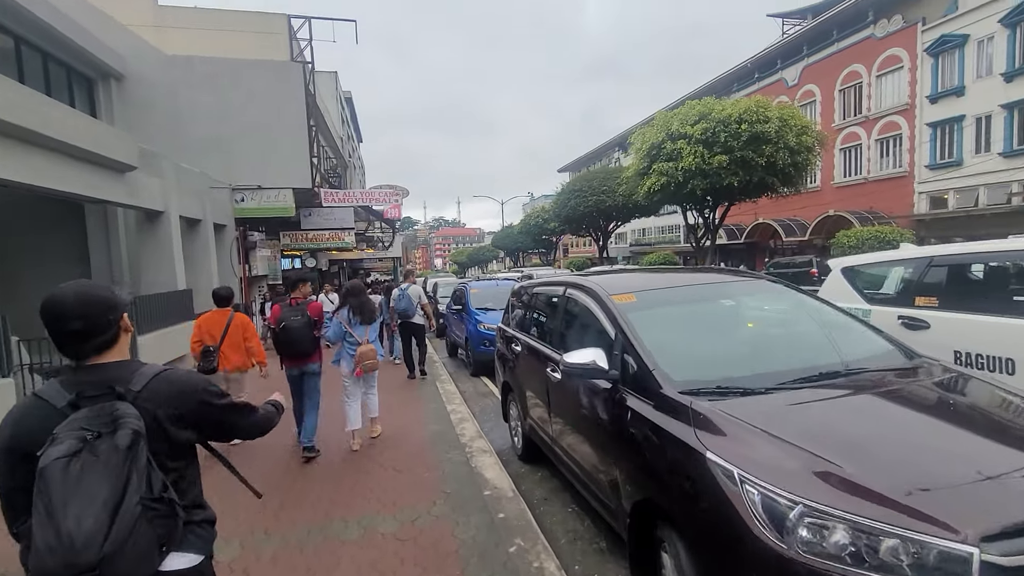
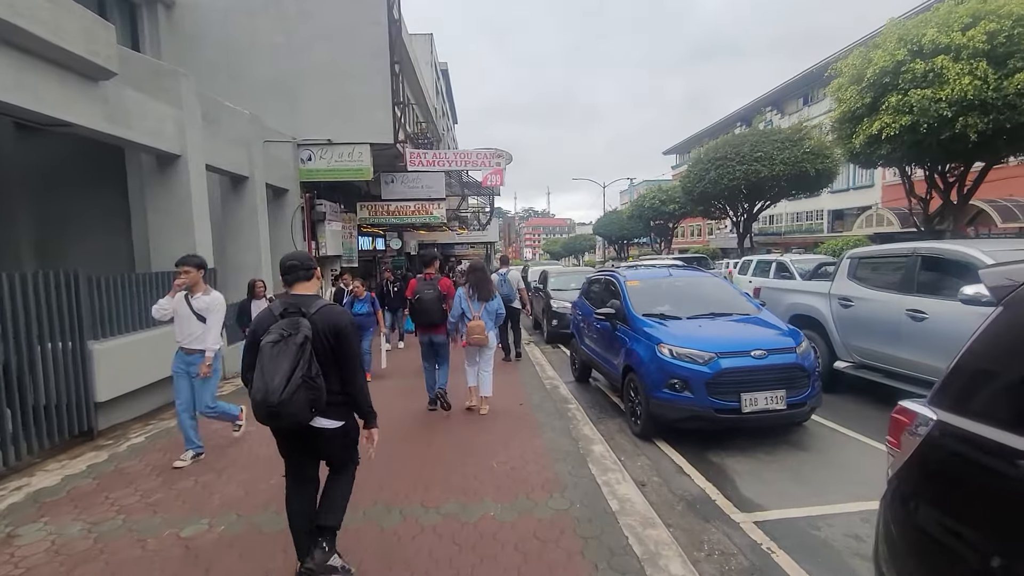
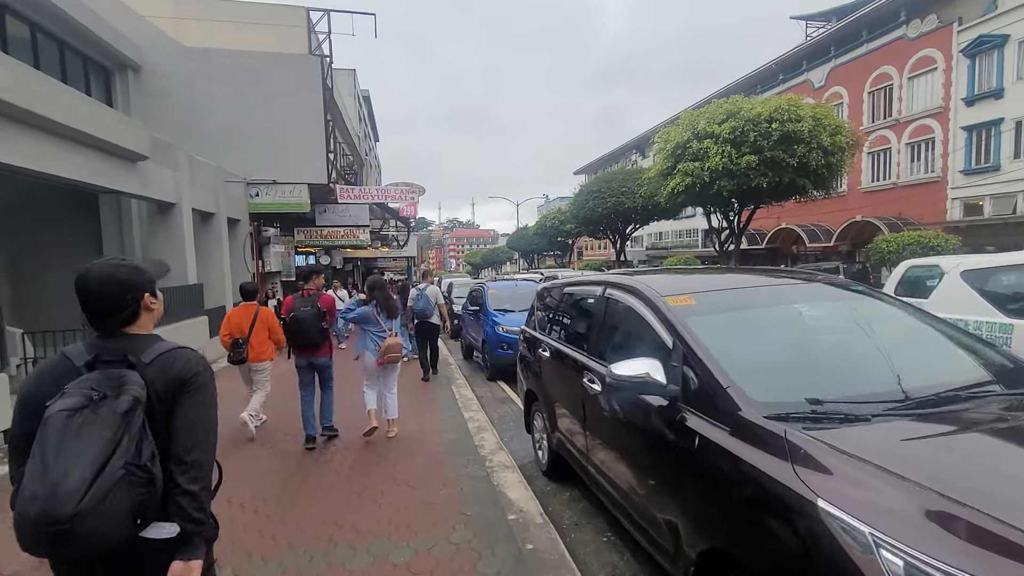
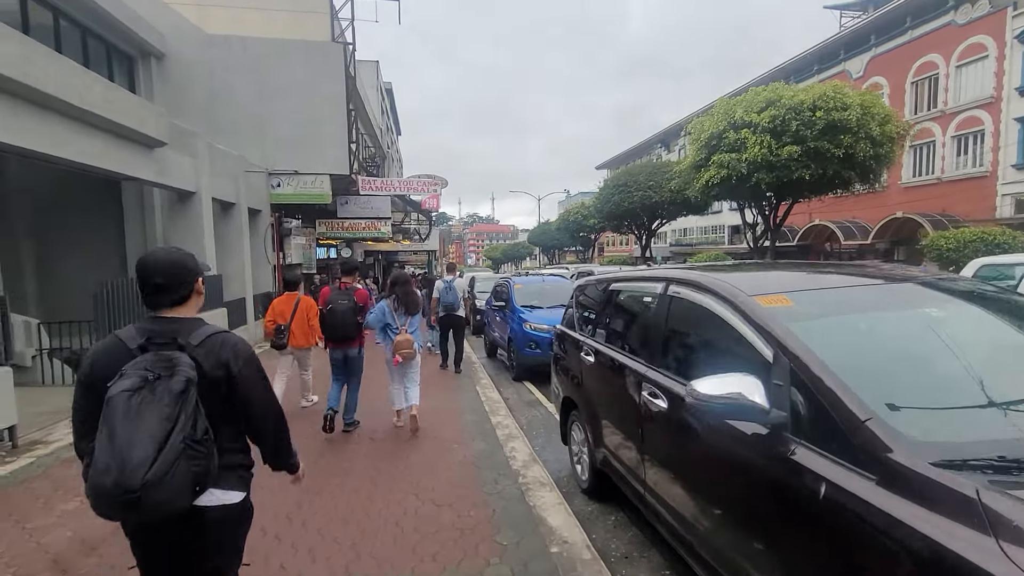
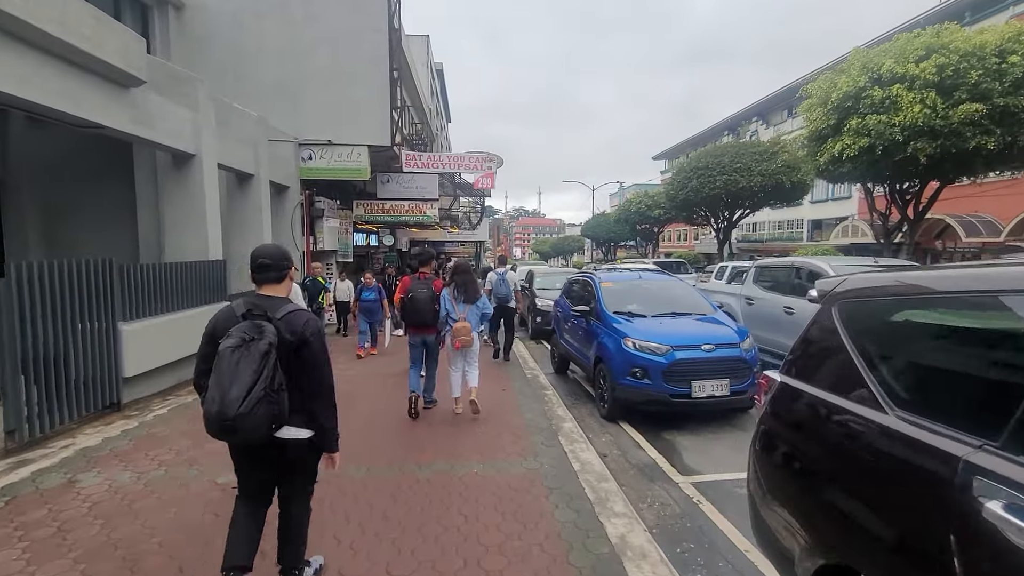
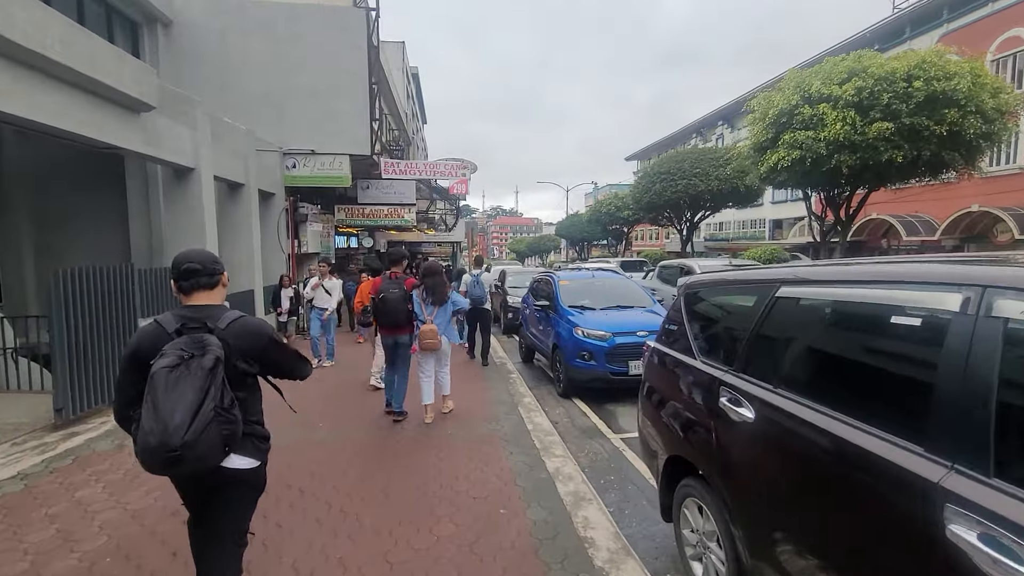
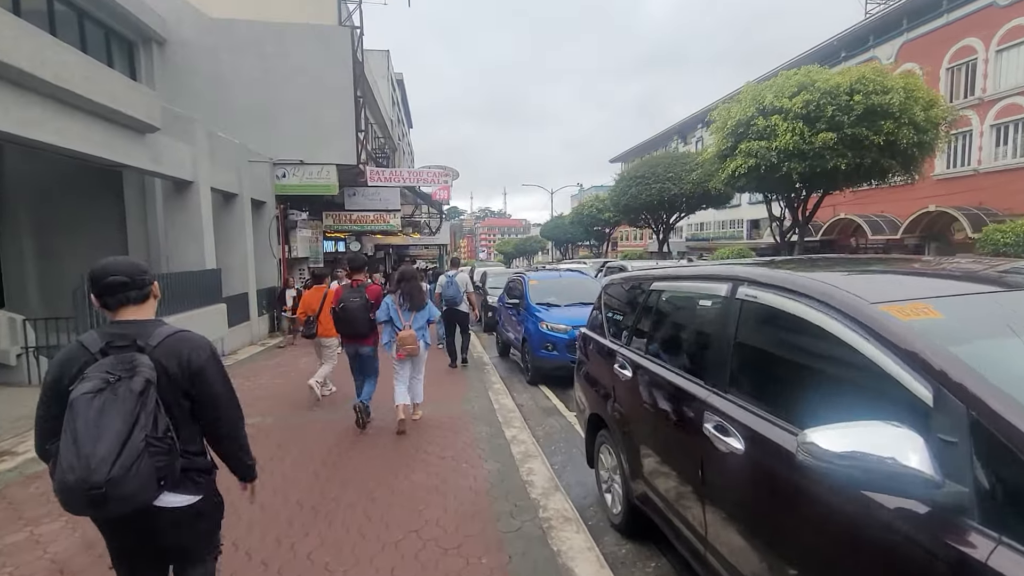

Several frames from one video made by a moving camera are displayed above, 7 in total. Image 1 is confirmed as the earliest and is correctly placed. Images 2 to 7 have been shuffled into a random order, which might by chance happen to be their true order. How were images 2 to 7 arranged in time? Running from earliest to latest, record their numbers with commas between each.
3, 4, 7, 6, 5, 2
